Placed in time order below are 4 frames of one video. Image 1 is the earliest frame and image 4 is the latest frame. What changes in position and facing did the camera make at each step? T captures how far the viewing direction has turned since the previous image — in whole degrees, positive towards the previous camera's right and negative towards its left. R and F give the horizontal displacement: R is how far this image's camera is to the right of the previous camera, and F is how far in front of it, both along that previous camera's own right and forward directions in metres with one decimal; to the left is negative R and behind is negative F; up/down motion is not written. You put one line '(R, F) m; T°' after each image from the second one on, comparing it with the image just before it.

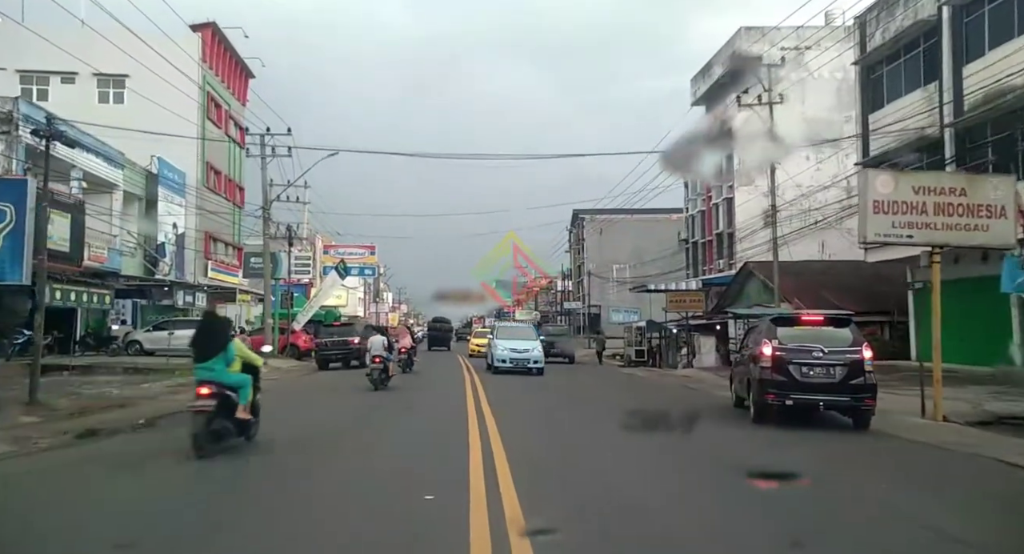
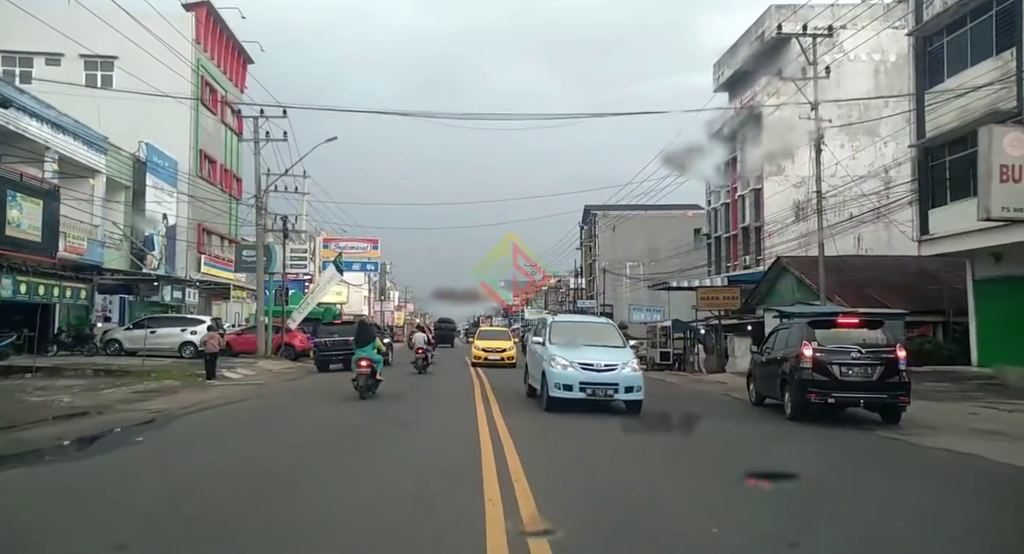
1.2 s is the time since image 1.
(-0.2, +2.4) m; -1°
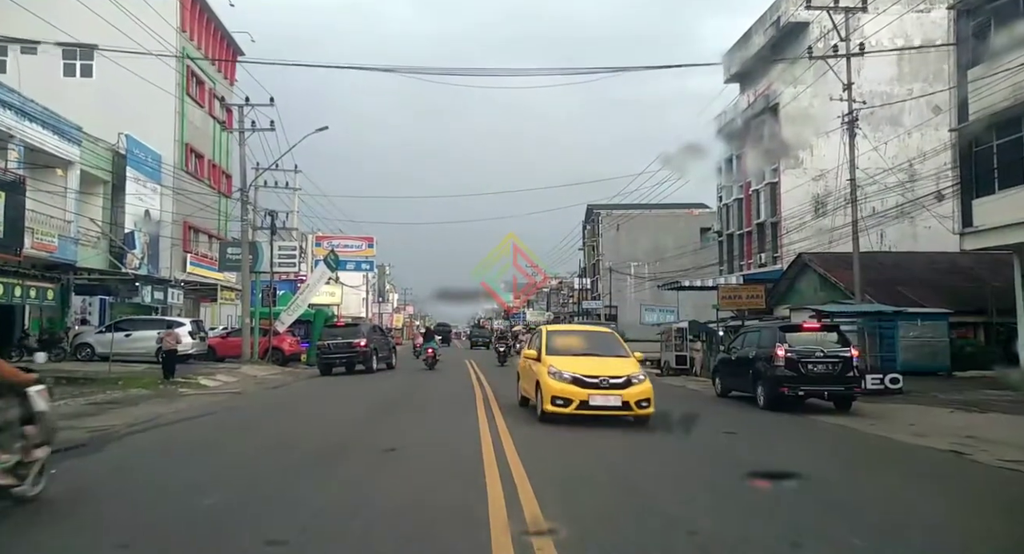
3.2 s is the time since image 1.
(-0.1, +1.9) m; 0°
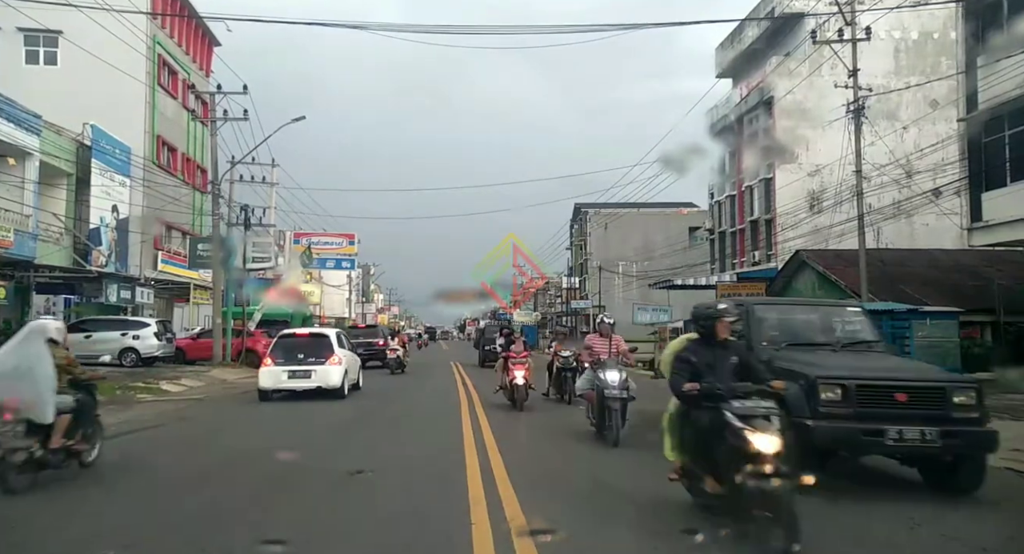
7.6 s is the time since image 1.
(0.0, +1.2) m; +1°
